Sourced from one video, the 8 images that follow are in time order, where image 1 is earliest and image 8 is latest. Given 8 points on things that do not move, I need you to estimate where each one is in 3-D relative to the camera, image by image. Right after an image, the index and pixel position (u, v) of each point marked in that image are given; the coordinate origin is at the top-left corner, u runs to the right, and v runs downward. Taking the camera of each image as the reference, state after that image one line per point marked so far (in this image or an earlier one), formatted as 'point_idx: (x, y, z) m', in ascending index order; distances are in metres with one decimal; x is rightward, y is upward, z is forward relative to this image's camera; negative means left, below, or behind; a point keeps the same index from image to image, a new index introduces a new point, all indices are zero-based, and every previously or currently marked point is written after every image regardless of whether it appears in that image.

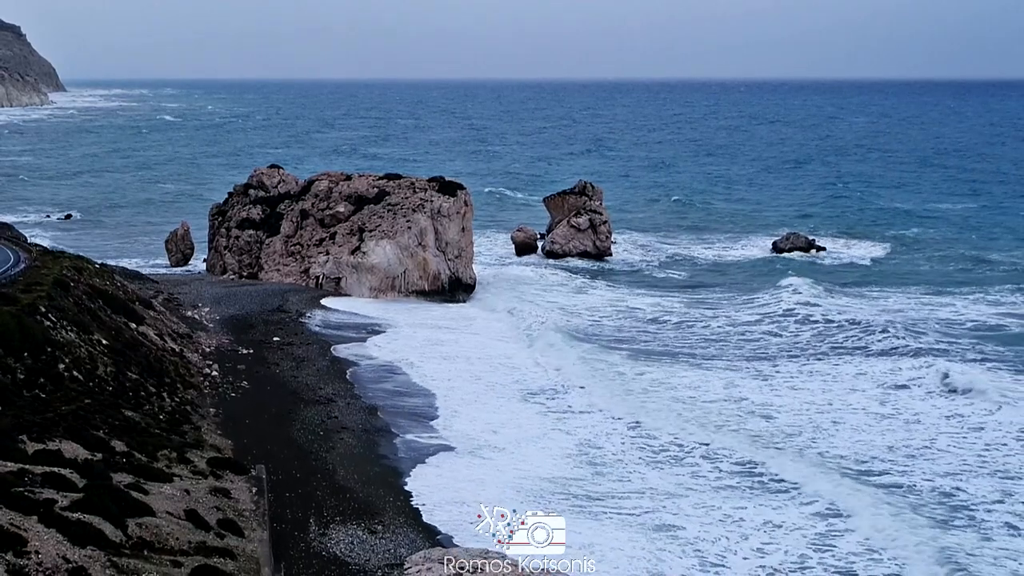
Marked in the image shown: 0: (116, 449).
0: (-4.8, -2.0, +18.7) m
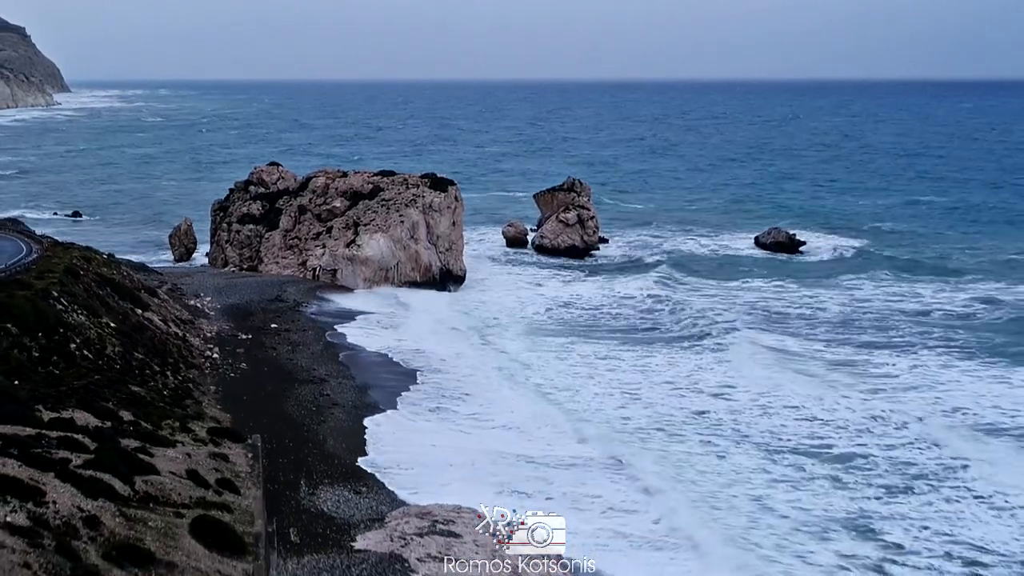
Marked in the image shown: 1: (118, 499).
0: (-5.2, -1.7, +20.5) m
1: (-4.3, -2.3, +16.7) m
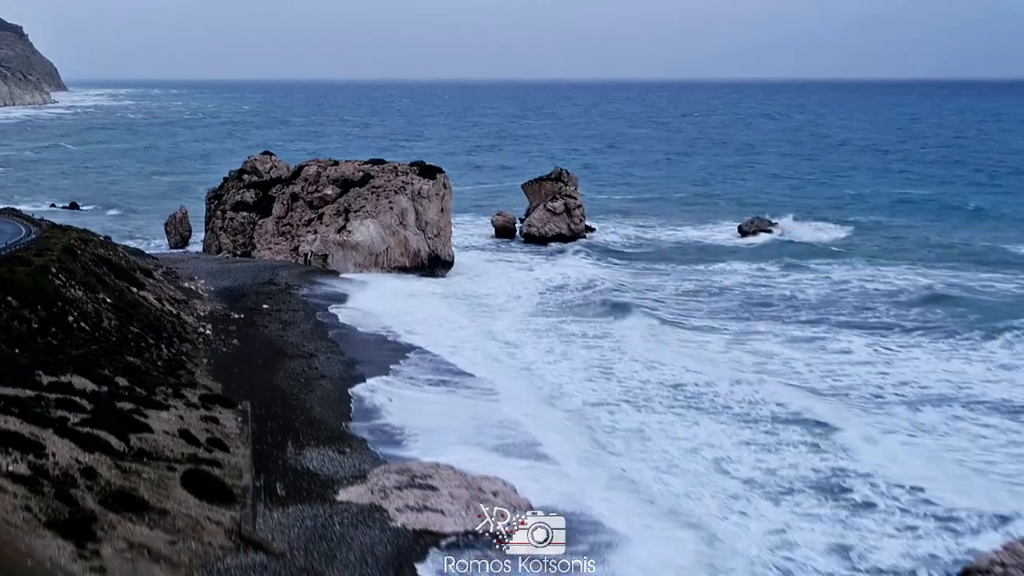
0: (-5.5, -1.3, +21.4) m
1: (-4.6, -1.9, +17.7) m
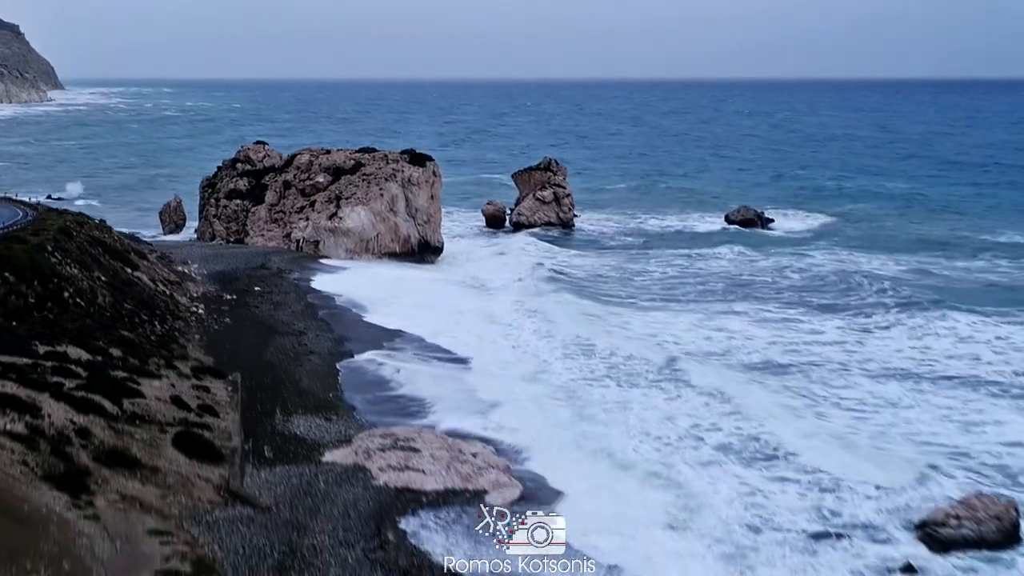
0: (-5.8, -1.0, +22.1) m
1: (-4.9, -1.5, +18.4) m
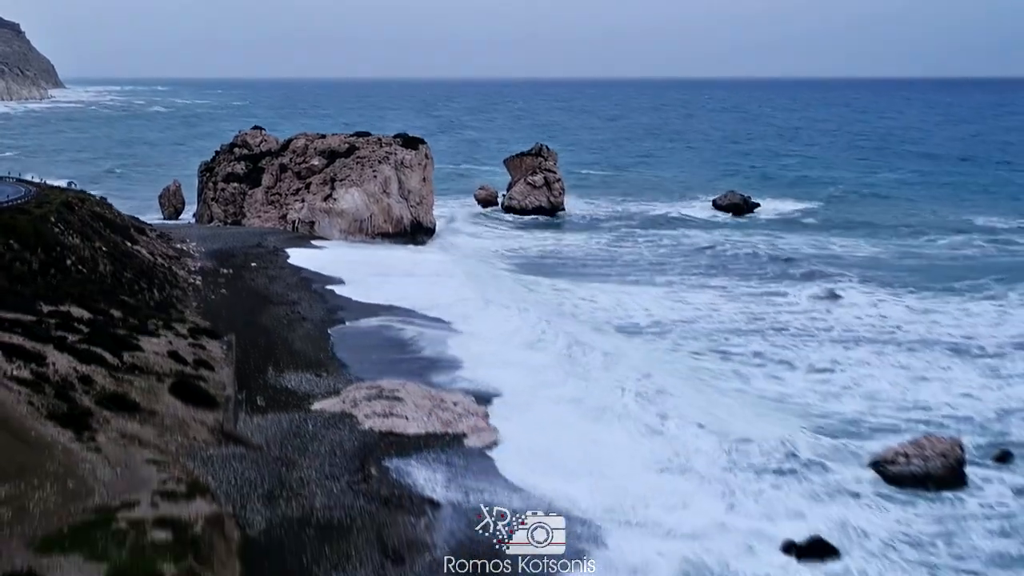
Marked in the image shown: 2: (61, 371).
0: (-6.0, -0.4, +23.2) m
1: (-5.2, -1.0, +19.5) m
2: (-5.5, -1.0, +18.5) m
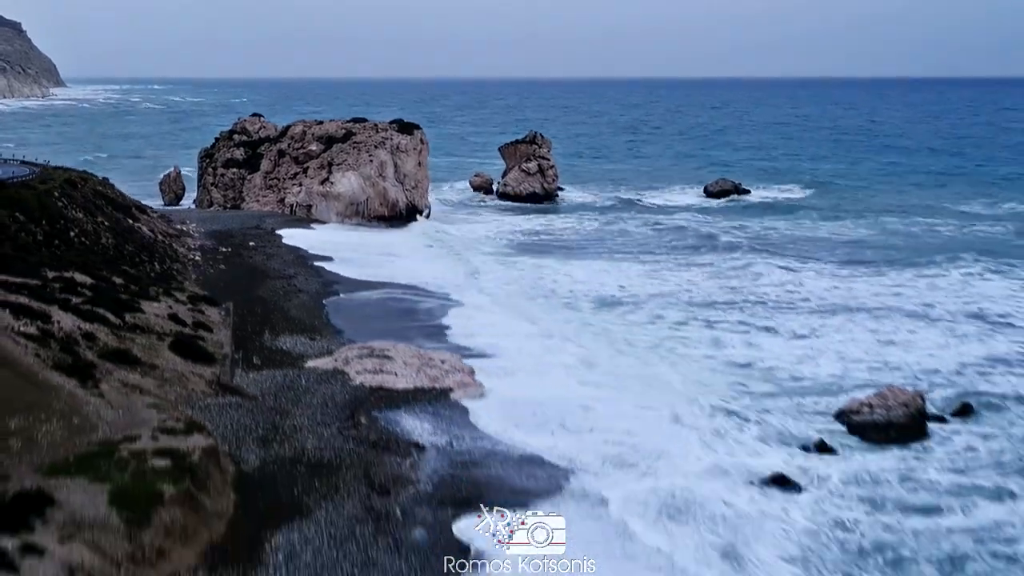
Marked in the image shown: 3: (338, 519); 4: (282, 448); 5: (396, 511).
0: (-6.2, +0.1, +24.1) m
1: (-5.4, -0.5, +20.4) m
2: (-5.7, -0.5, +19.4) m
3: (-1.6, -2.1, +13.8) m
4: (-2.5, -1.7, +16.3) m
5: (-1.1, -2.1, +14.2) m
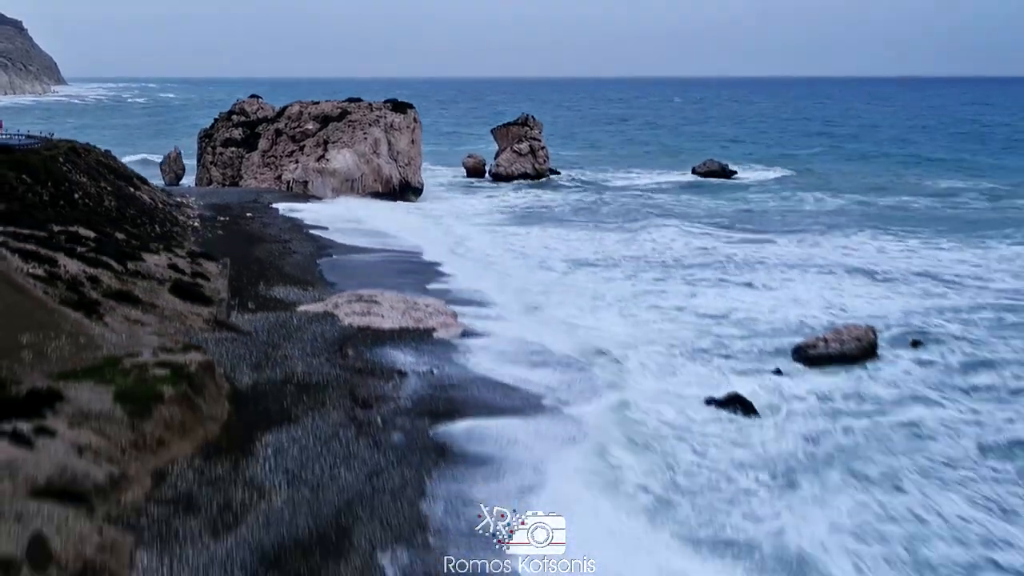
0: (-6.5, +0.8, +25.3) m
1: (-5.6, +0.3, +21.6) m
2: (-6.0, +0.2, +20.6) m
3: (-1.9, -1.3, +15.0) m
4: (-2.7, -1.0, +17.5) m
5: (-1.4, -1.3, +15.5) m
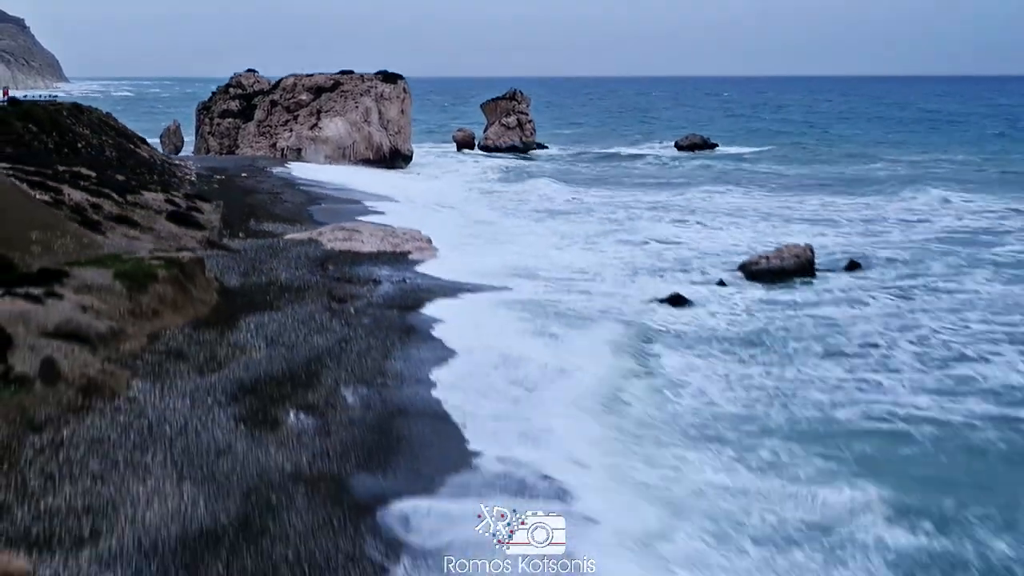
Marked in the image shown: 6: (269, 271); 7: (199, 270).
0: (-7.0, +1.9, +27.1) m
1: (-6.1, +1.3, +23.4) m
2: (-6.4, +1.3, +22.4) m
3: (-2.3, -0.2, +16.8) m
4: (-3.2, +0.1, +19.2) m
5: (-1.8, -0.2, +17.2) m
6: (-3.2, +0.2, +19.9) m
7: (-3.5, +0.2, +17.2) m
